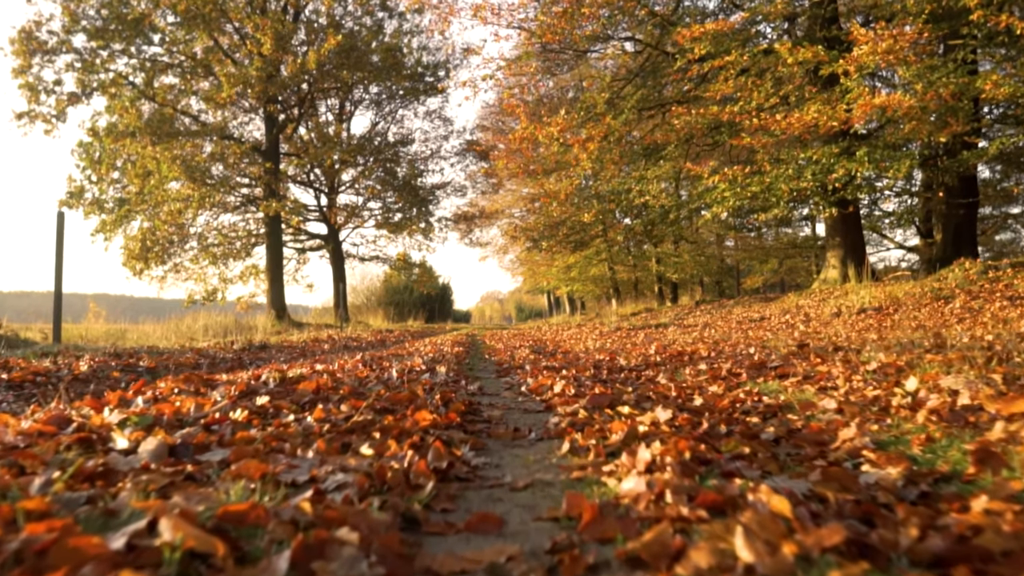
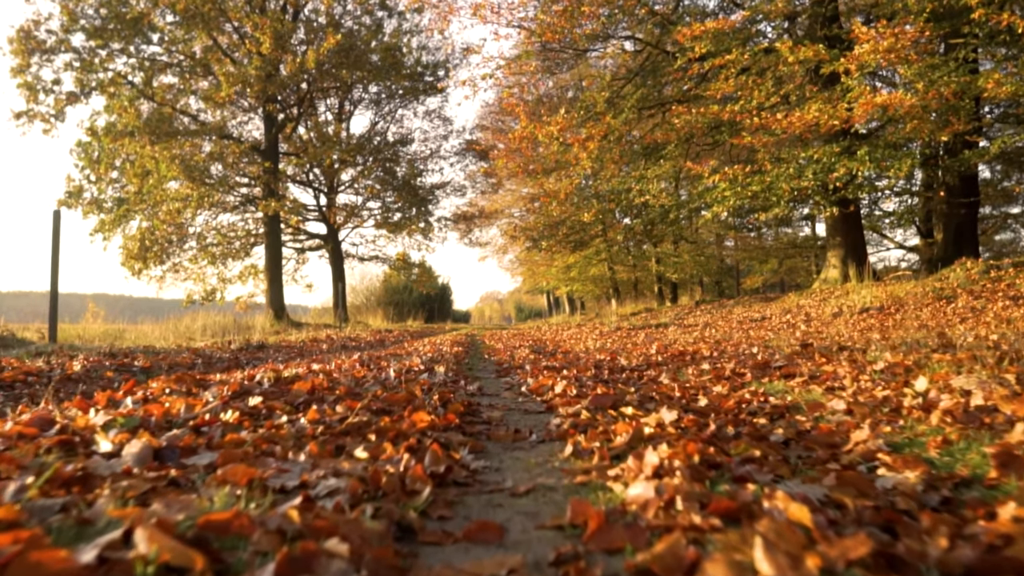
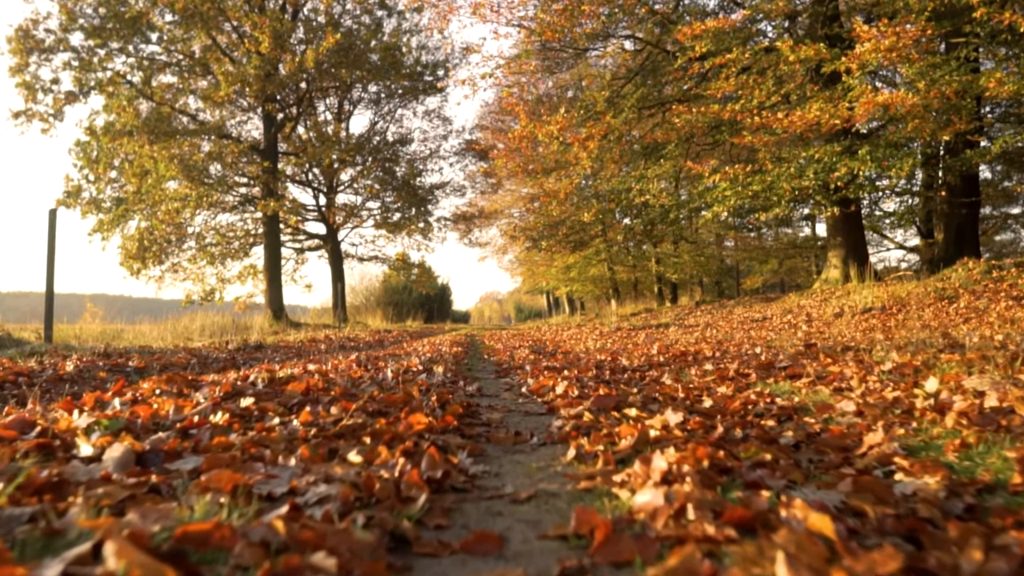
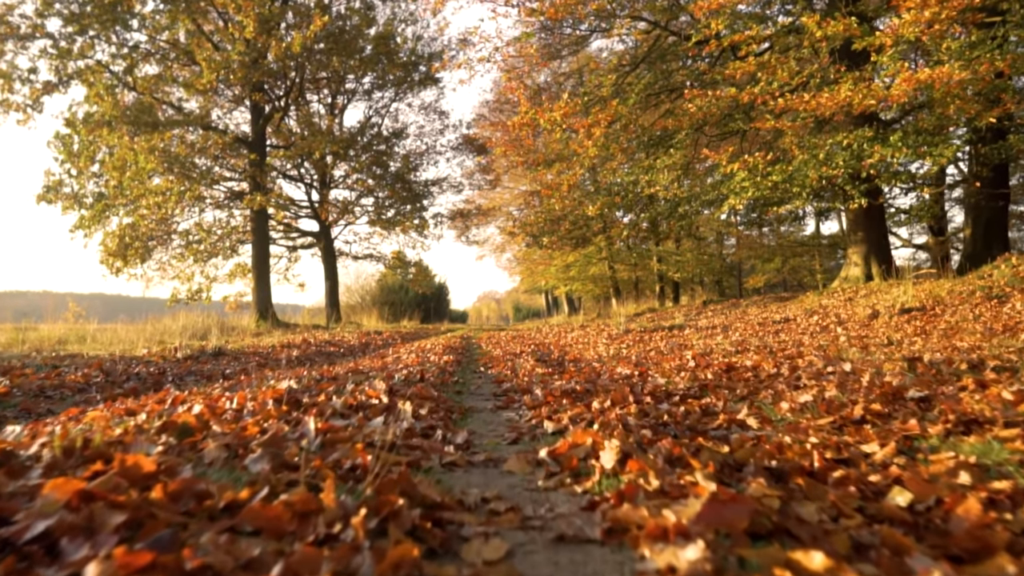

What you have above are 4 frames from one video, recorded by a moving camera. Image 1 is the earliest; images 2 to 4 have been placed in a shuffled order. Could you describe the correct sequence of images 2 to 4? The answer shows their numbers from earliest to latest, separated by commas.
2, 3, 4
